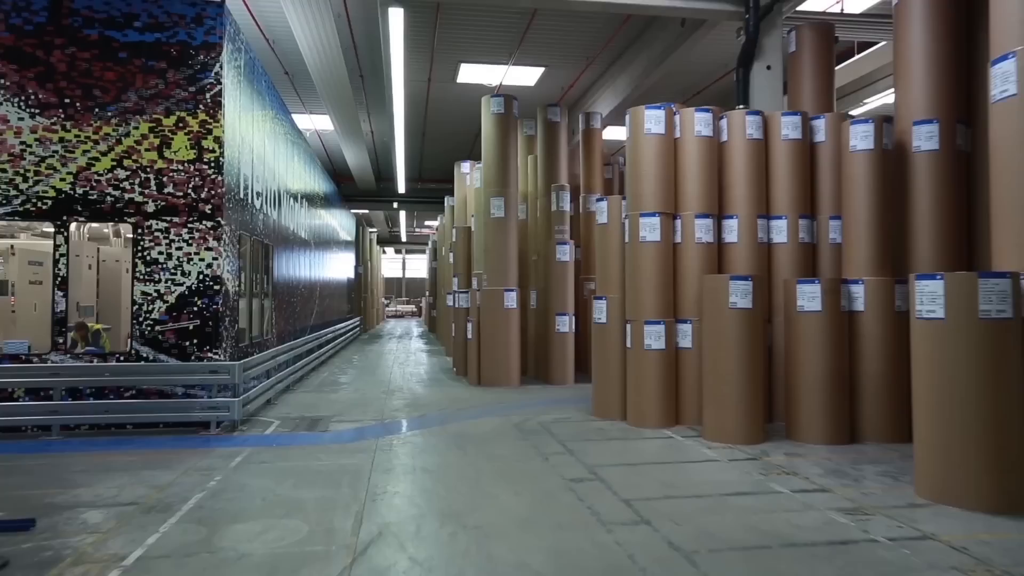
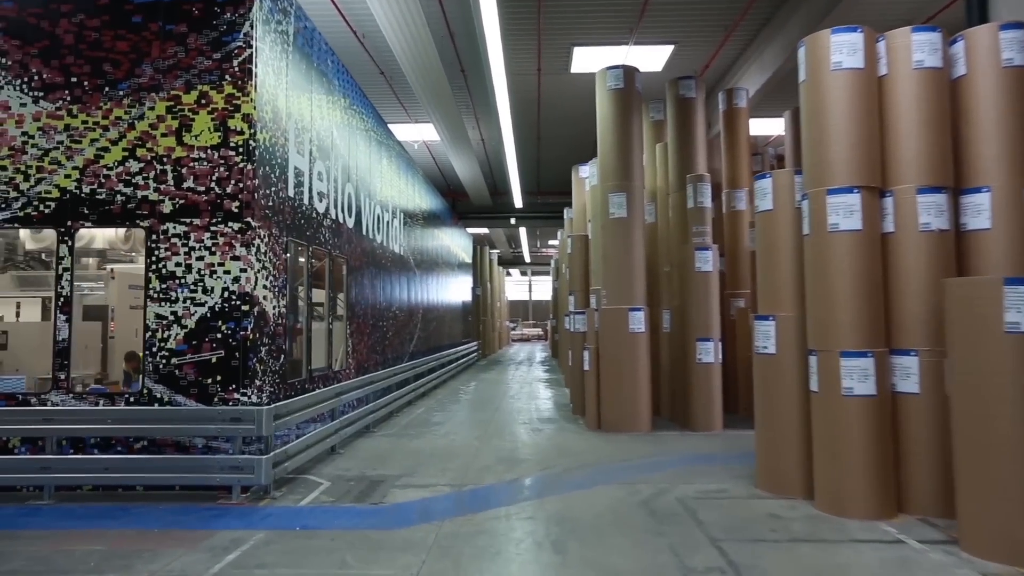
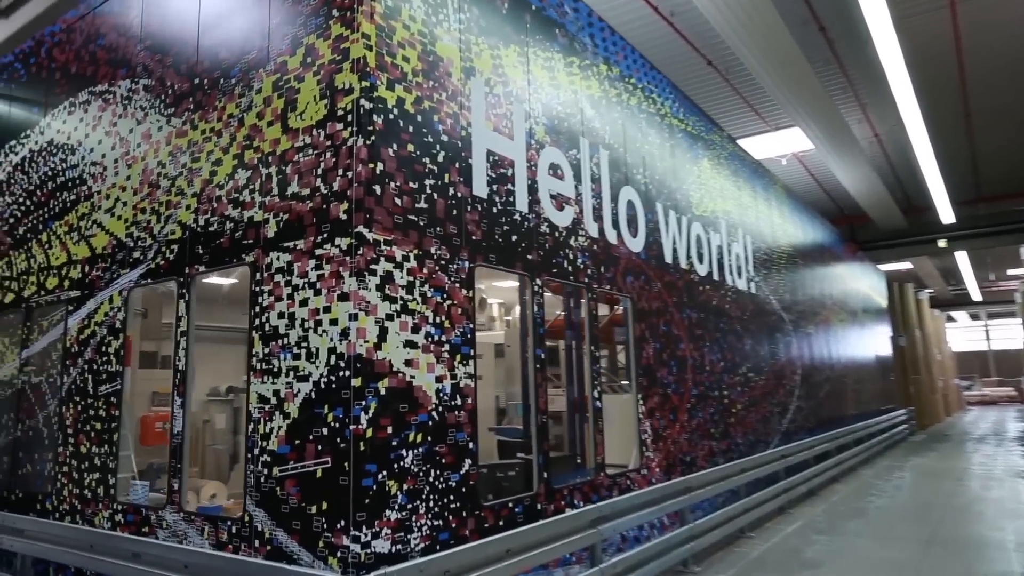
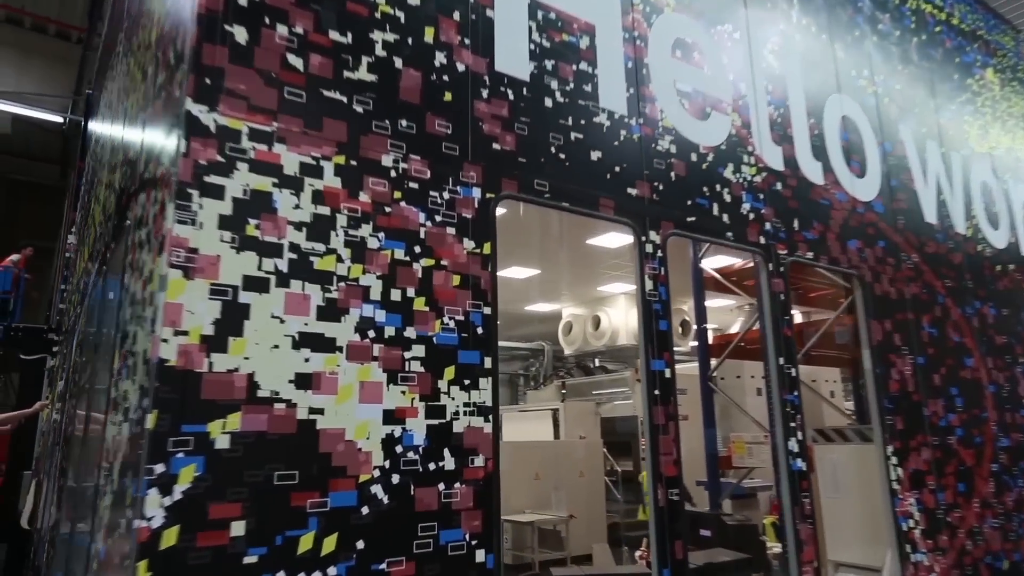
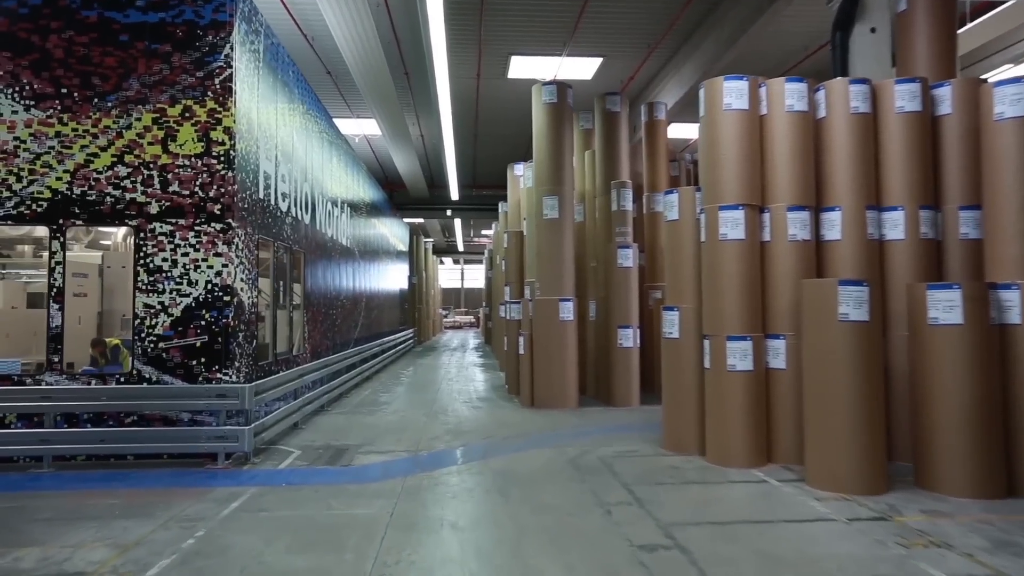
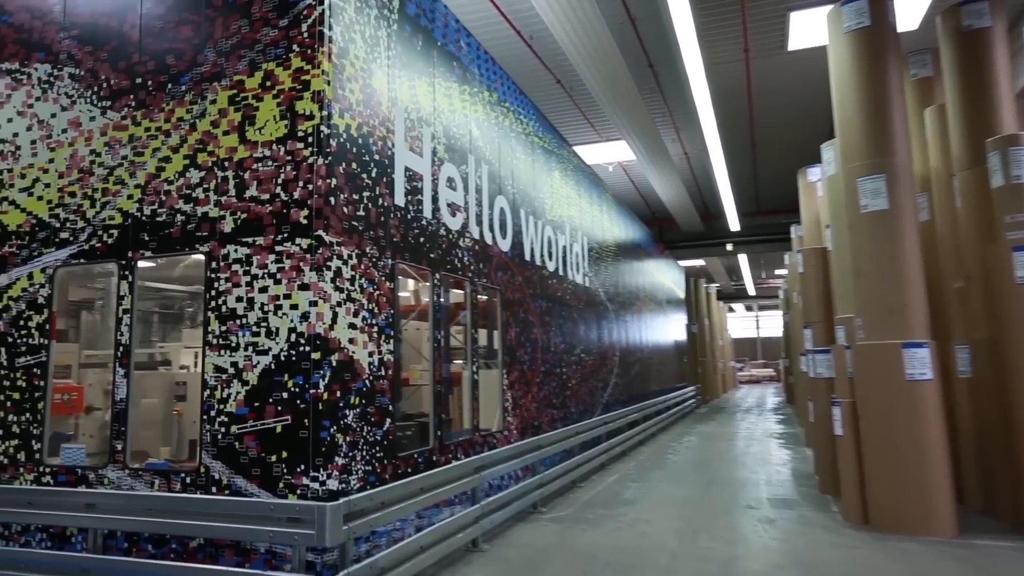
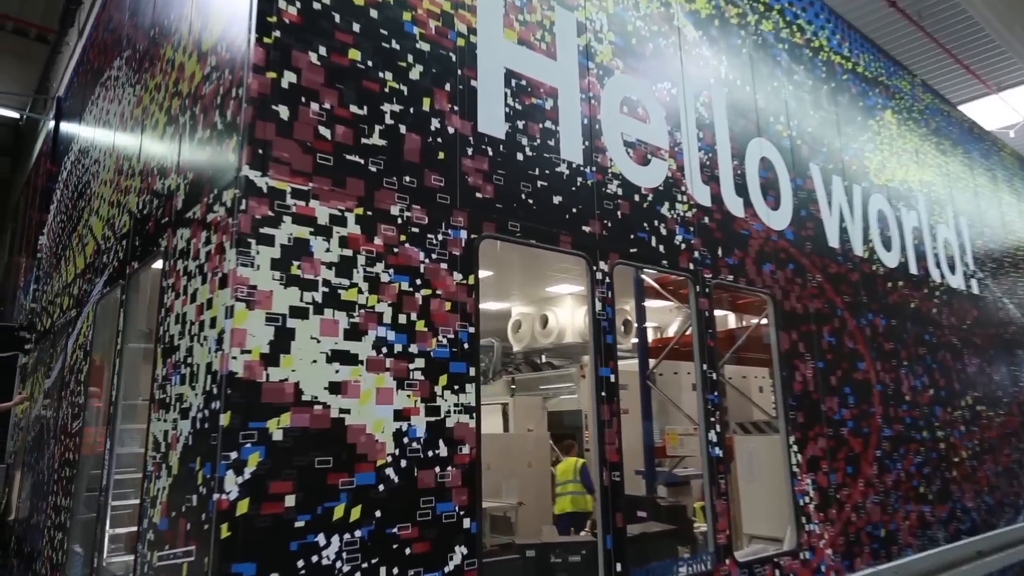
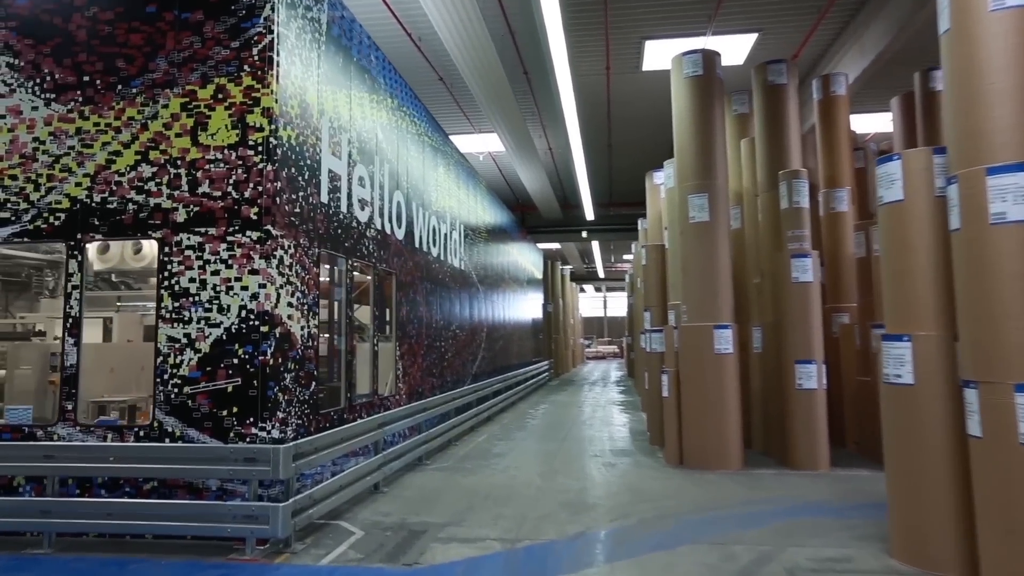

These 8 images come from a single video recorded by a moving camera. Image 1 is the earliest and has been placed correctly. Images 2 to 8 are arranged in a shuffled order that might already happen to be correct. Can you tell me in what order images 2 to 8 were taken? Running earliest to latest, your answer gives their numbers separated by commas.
5, 2, 8, 6, 3, 7, 4
